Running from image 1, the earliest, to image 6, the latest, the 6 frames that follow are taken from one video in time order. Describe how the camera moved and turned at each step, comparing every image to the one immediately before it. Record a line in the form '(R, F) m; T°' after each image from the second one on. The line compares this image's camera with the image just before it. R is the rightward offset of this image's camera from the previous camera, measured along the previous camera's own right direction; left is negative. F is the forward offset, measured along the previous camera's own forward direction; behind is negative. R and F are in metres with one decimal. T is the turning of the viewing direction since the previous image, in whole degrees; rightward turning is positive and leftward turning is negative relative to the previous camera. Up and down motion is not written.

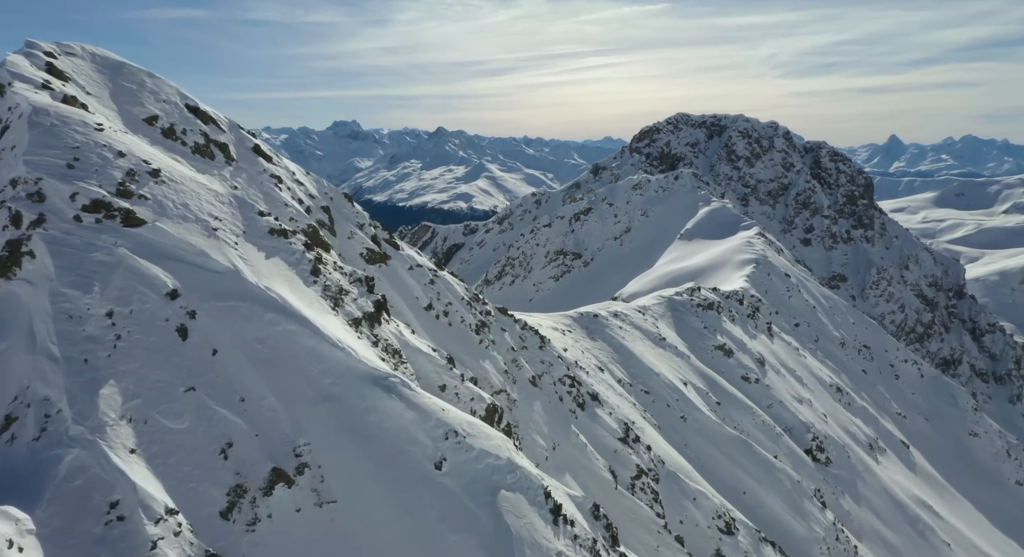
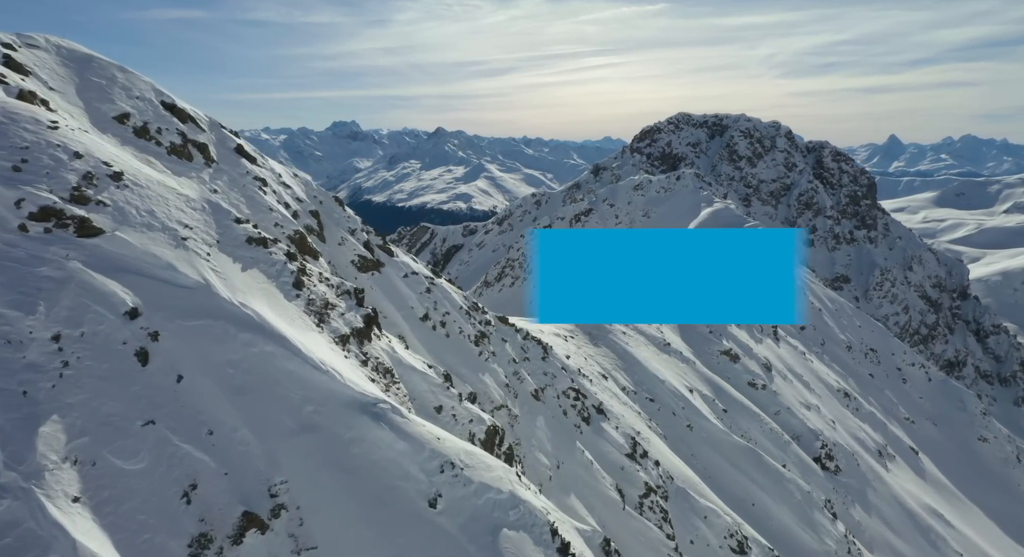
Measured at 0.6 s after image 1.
(-0.1, +1.9) m; 0°
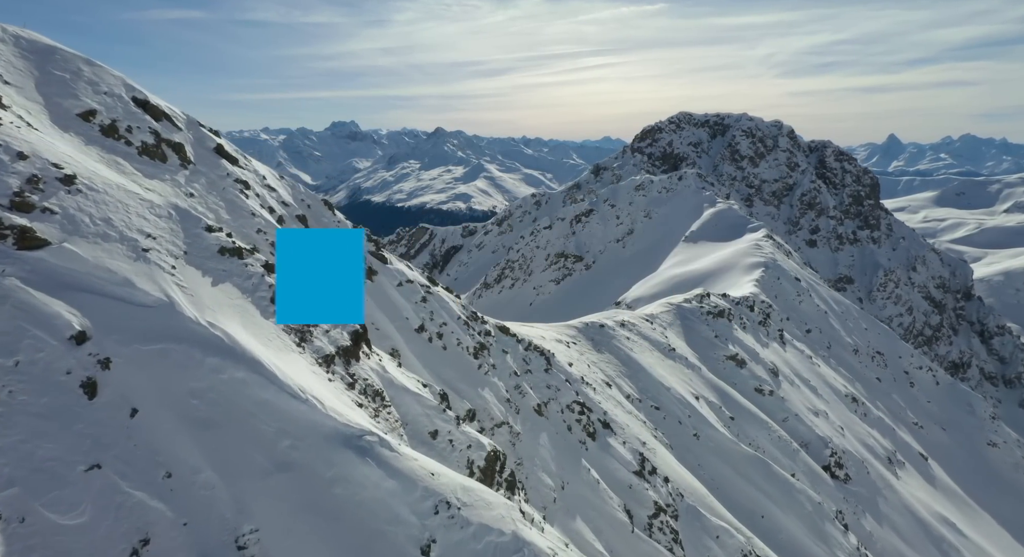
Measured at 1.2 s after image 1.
(-0.1, +2.0) m; 0°
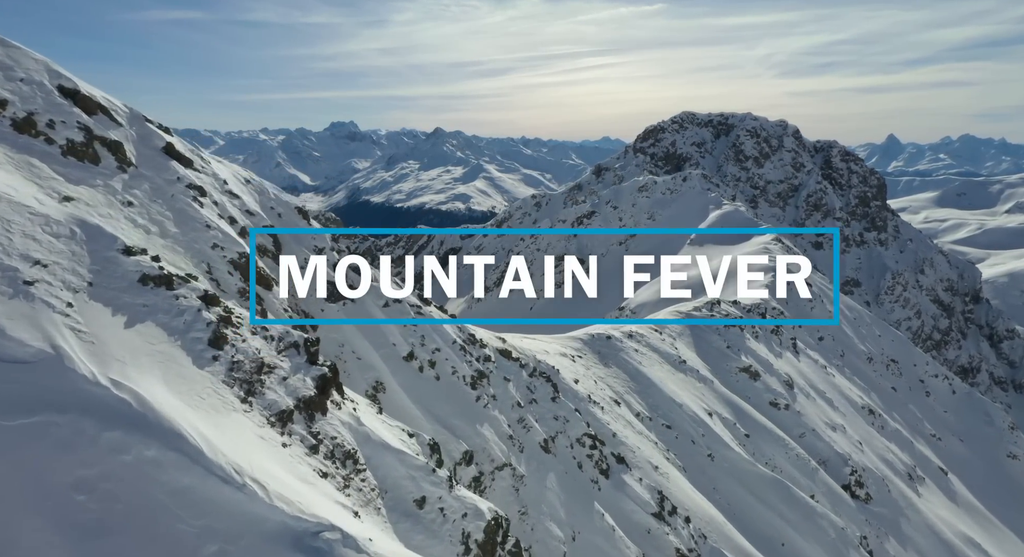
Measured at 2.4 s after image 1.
(-0.2, +3.9) m; 0°
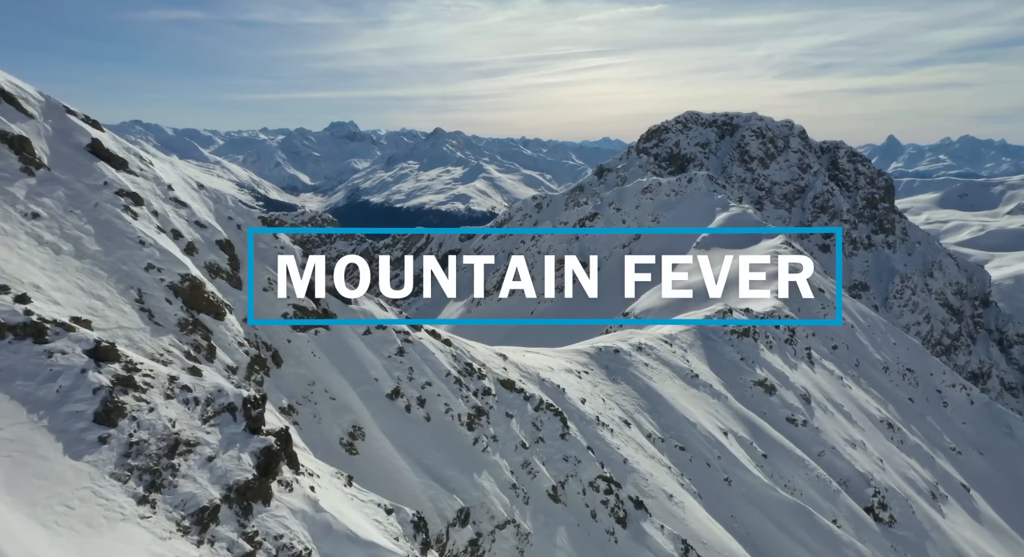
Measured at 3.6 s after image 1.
(-0.2, +3.9) m; 0°
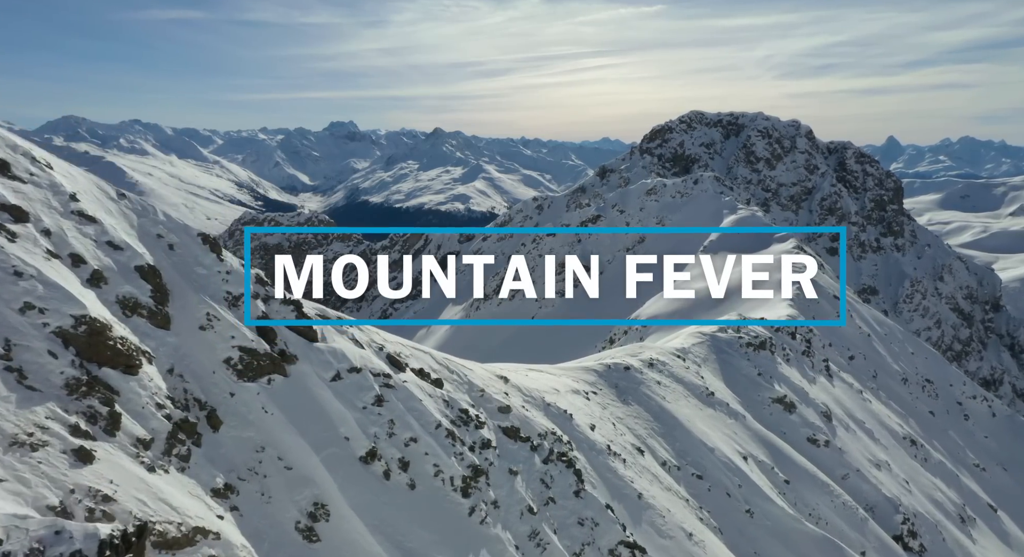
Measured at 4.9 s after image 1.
(-0.2, +4.4) m; 0°
